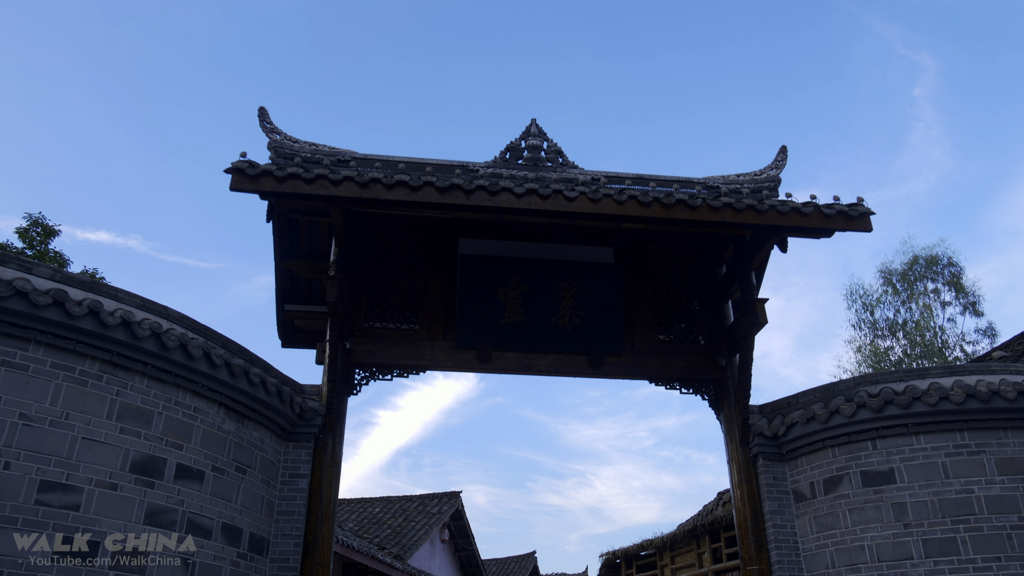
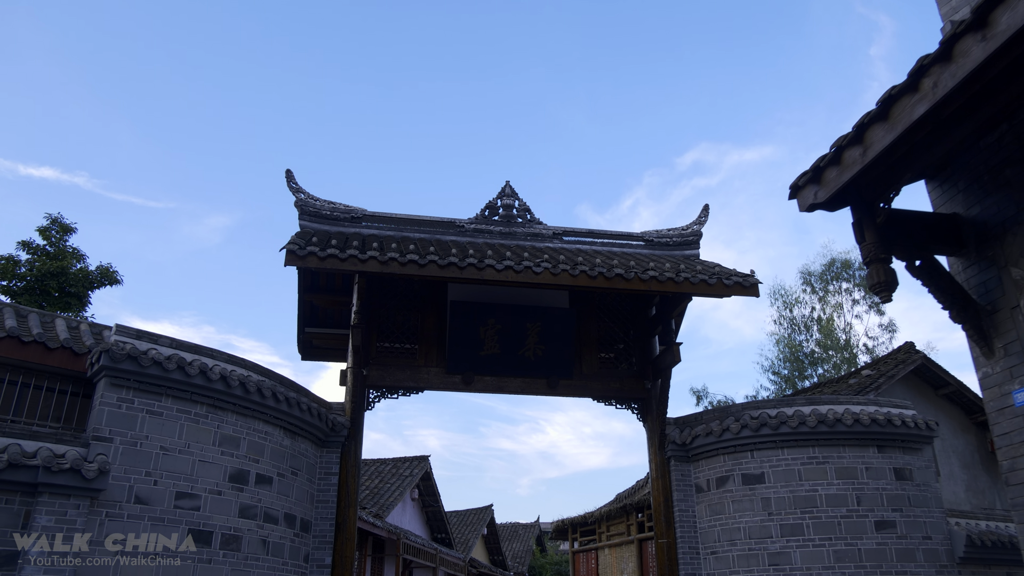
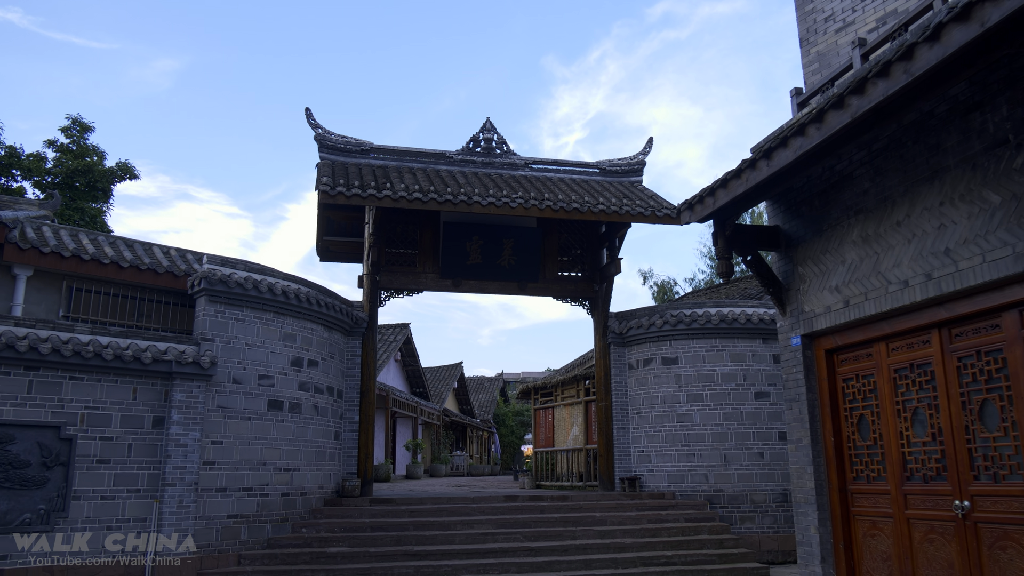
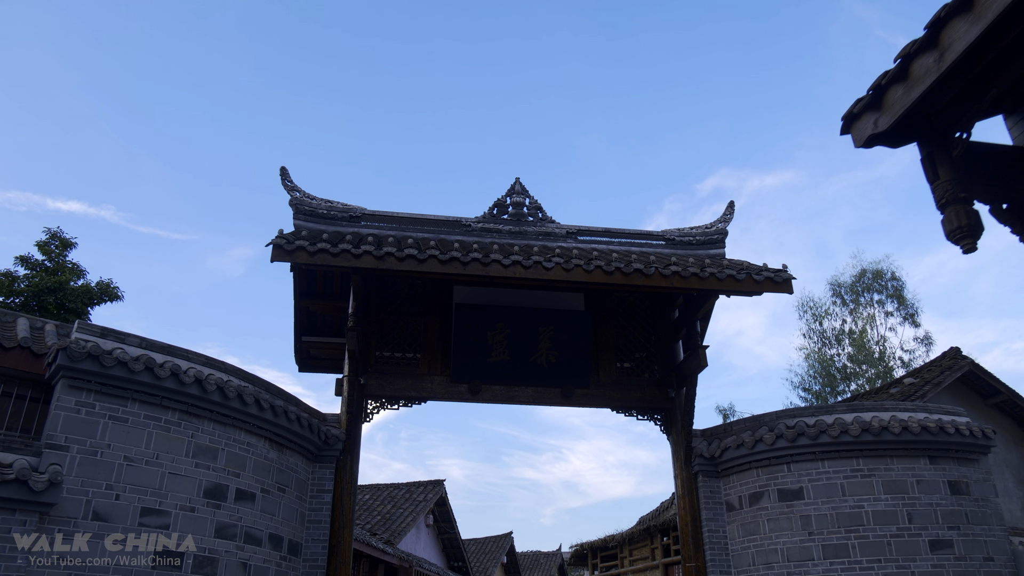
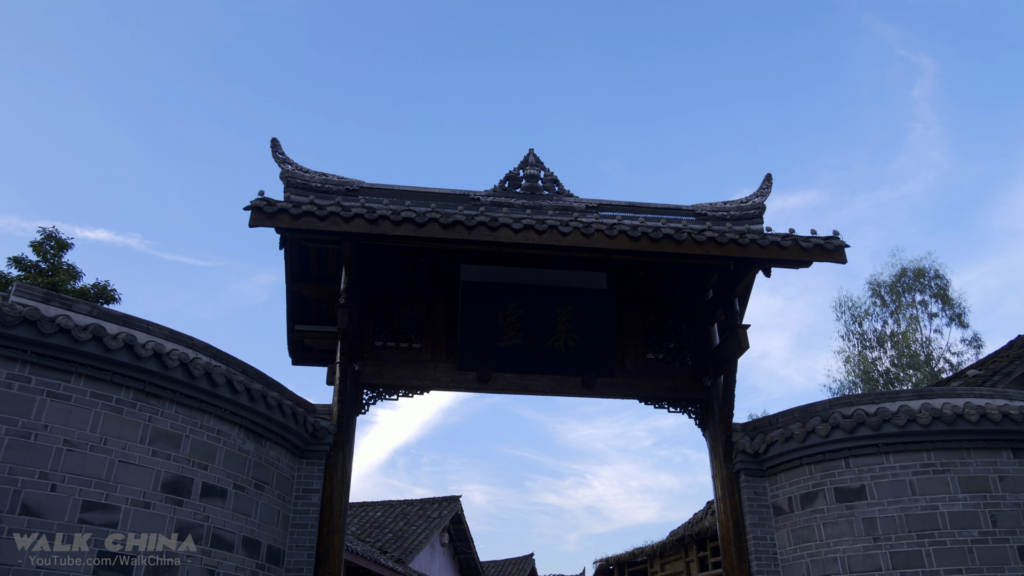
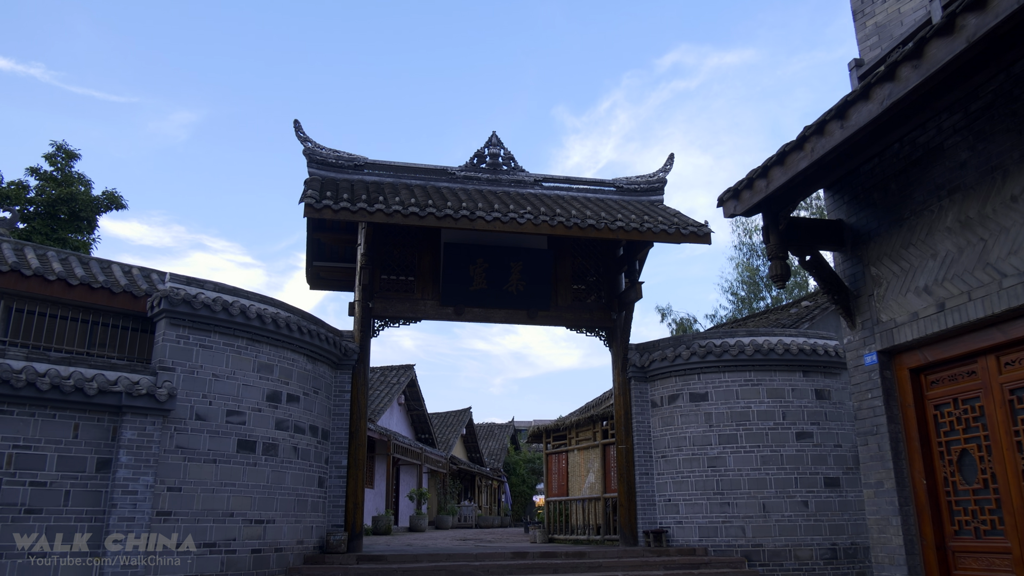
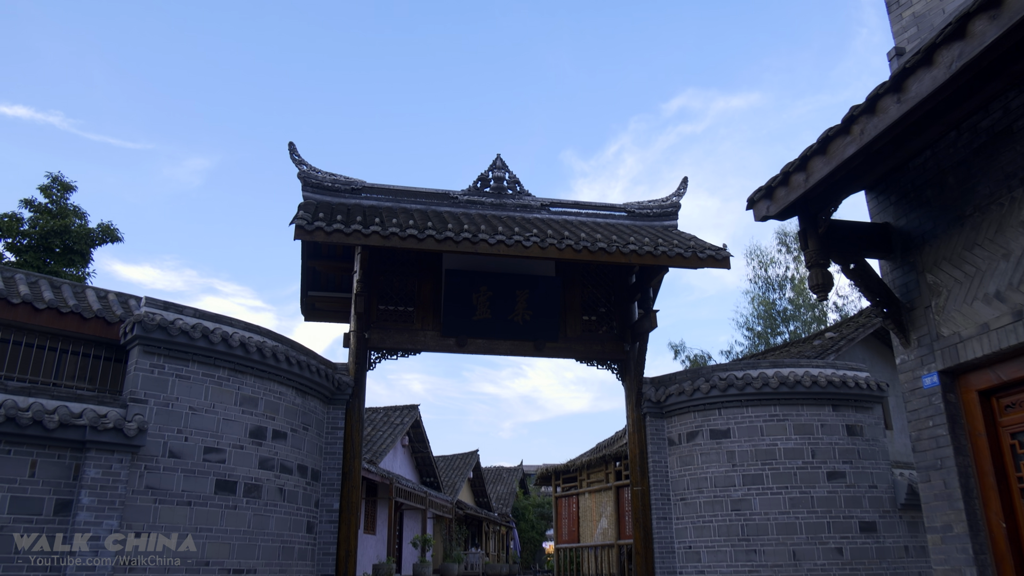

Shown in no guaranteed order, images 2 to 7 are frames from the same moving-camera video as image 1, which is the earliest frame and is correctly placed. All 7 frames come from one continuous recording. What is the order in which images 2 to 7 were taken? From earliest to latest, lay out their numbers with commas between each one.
5, 4, 2, 7, 6, 3
